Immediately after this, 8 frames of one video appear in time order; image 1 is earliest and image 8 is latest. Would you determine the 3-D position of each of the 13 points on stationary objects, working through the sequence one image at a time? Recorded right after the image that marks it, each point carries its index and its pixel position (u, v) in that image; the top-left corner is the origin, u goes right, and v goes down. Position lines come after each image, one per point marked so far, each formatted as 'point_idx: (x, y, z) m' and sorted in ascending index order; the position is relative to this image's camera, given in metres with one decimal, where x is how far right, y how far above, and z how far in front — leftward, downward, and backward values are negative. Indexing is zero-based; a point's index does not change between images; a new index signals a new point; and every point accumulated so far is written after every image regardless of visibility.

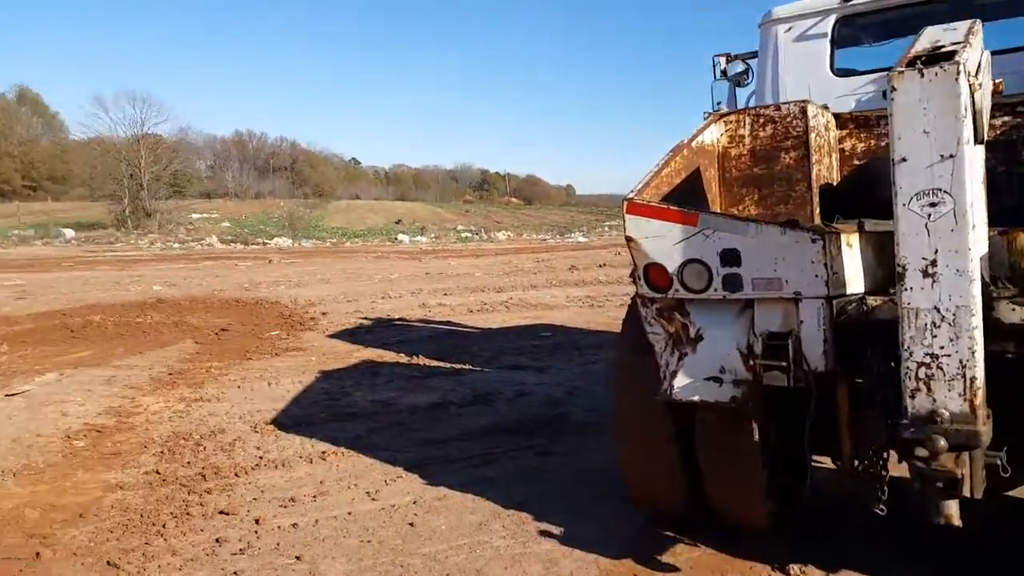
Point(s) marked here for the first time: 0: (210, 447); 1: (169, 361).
0: (-2.2, -1.2, +5.4) m
1: (-3.8, -0.9, +8.3) m
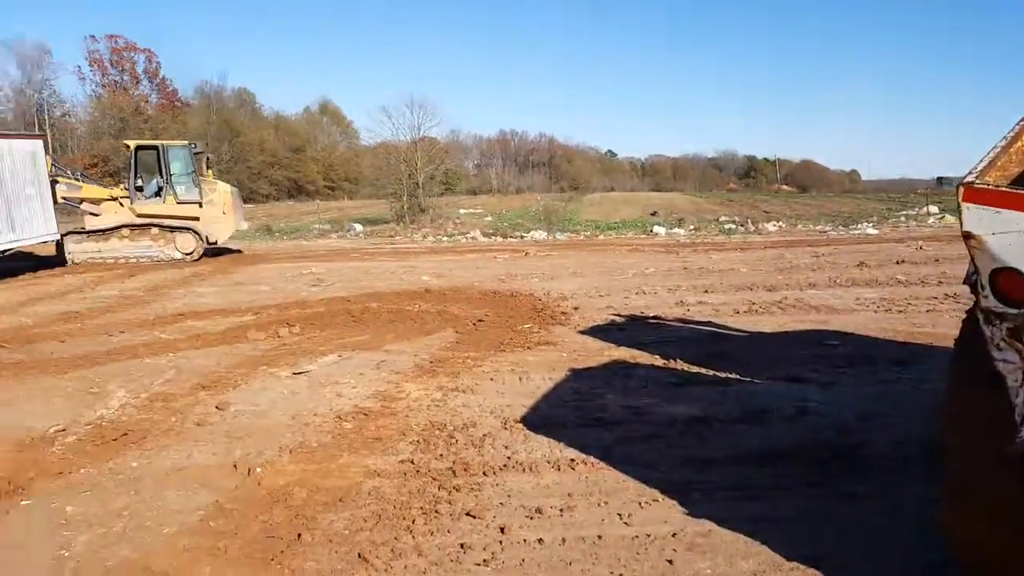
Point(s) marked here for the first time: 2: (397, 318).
0: (-0.4, -1.1, +5.4) m
1: (-1.0, -0.8, +8.6) m
2: (-1.6, -0.4, +10.6) m
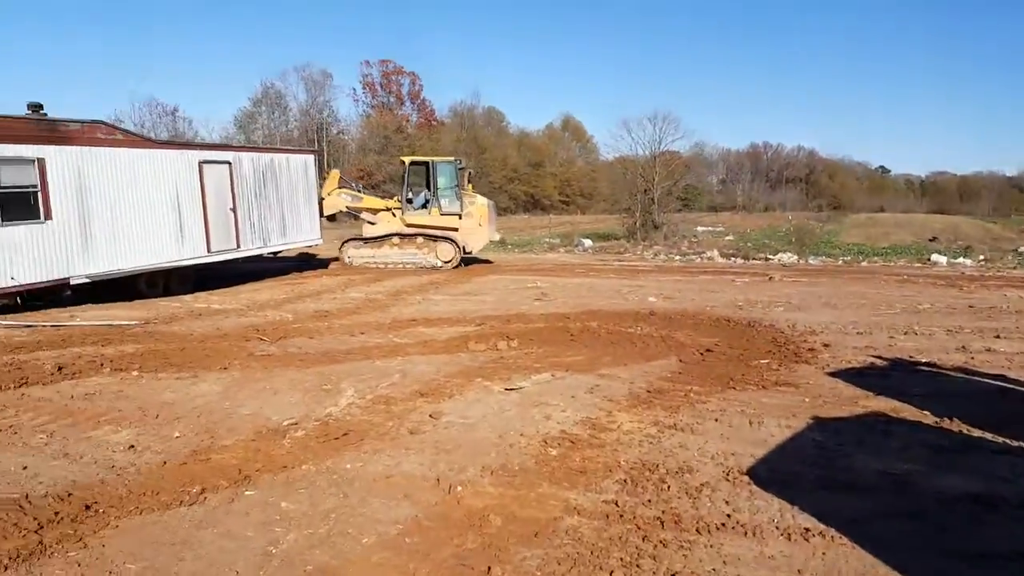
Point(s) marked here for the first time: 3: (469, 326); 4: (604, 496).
0: (+1.1, -1.3, +4.8) m
1: (+1.5, -1.0, +8.1) m
2: (+1.4, -0.7, +10.2) m
3: (-0.6, -0.6, +11.3) m
4: (+0.6, -1.3, +4.7) m
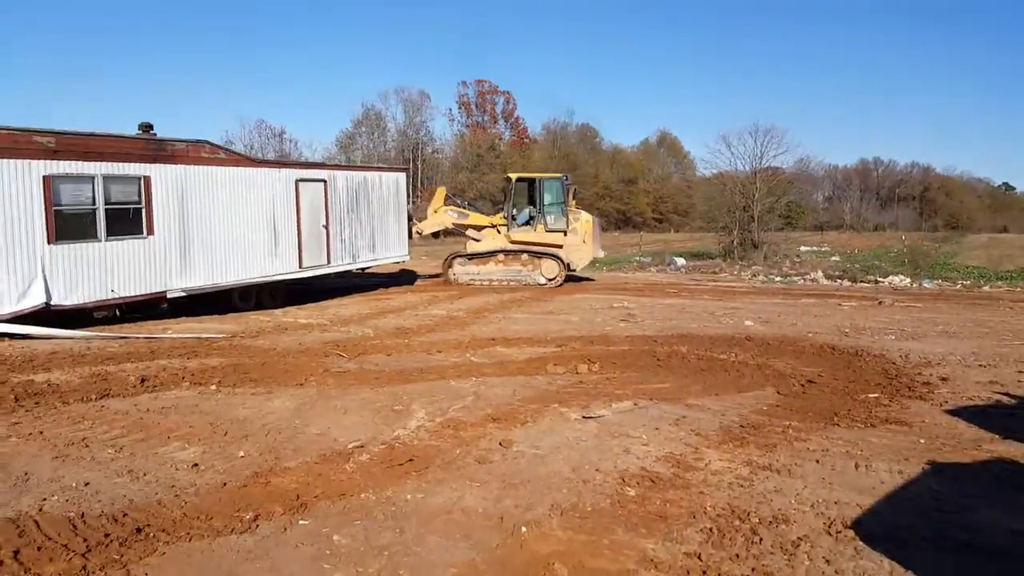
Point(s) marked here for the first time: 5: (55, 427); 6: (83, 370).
0: (+1.5, -1.4, +4.3) m
1: (+2.3, -1.3, +7.5) m
2: (+2.5, -1.0, +9.5) m
3: (+0.6, -0.9, +10.9) m
4: (+1.0, -1.5, +4.2) m
5: (-3.9, -1.2, +6.3) m
6: (-4.9, -0.9, +8.4) m
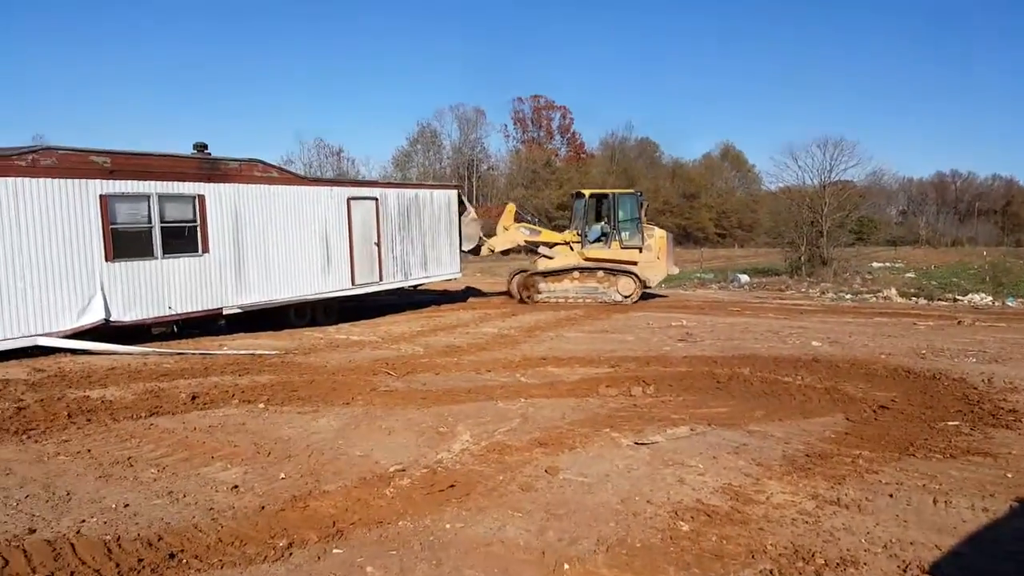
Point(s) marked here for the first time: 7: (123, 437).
0: (+1.7, -1.5, +3.9) m
1: (+2.8, -1.4, +7.0) m
2: (+3.1, -1.2, +9.0) m
3: (+1.3, -1.1, +10.6) m
4: (+1.2, -1.6, +3.8) m
5: (-3.5, -1.4, +6.3) m
6: (-4.3, -1.1, +8.5) m
7: (-3.5, -1.3, +6.6) m
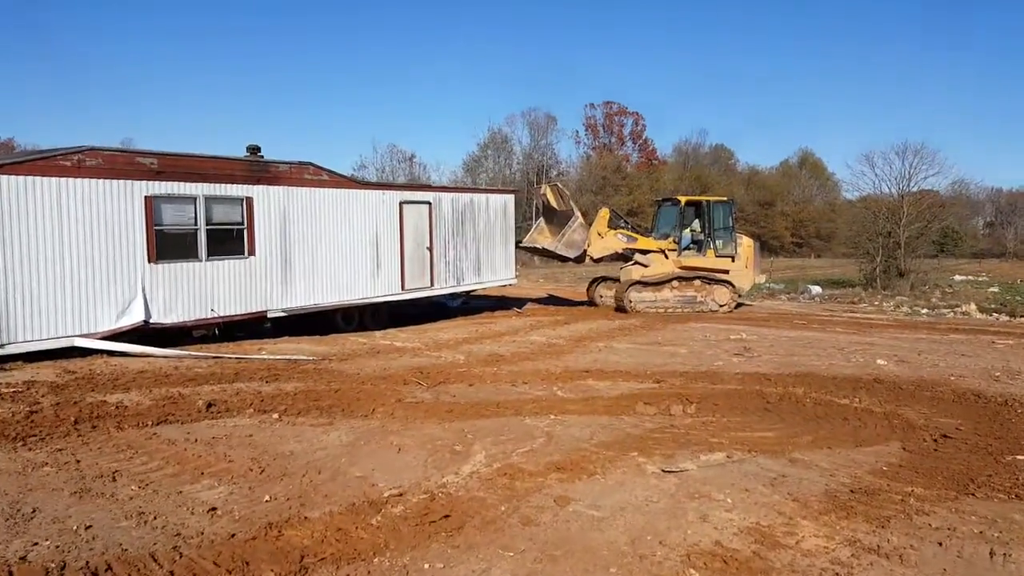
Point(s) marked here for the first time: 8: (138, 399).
0: (+1.5, -1.6, +3.2) m
1: (+2.9, -1.6, +6.2) m
2: (+3.5, -1.4, +8.2) m
3: (+1.8, -1.3, +10.0) m
4: (+1.0, -1.7, +3.2) m
5: (-3.4, -1.4, +6.1) m
6: (-4.0, -1.2, +8.4) m
7: (-3.4, -1.4, +6.4) m
8: (-4.0, -1.2, +8.1) m
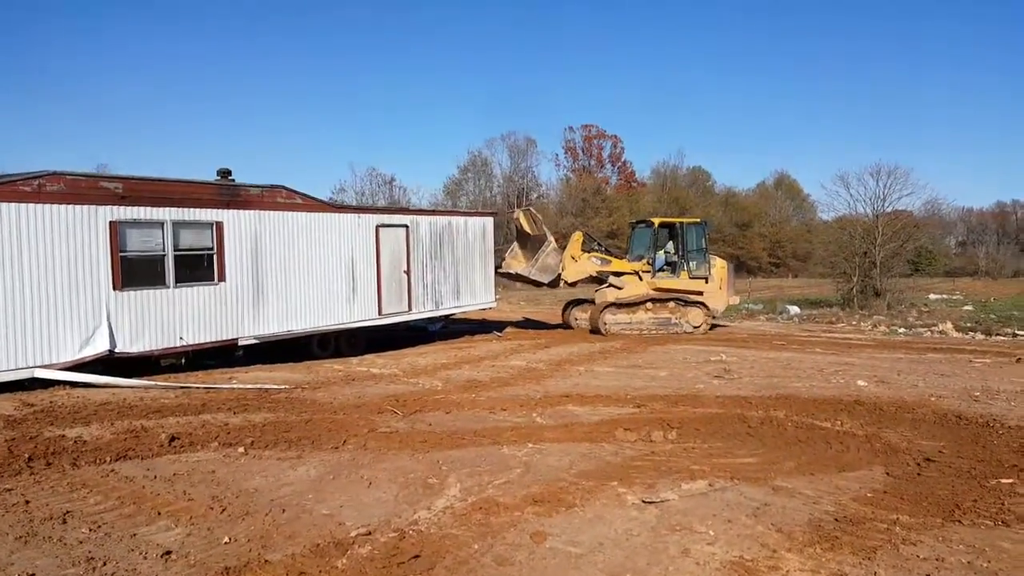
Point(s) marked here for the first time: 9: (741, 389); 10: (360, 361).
0: (+1.4, -1.8, +3.0) m
1: (+2.7, -1.8, +6.1) m
2: (+3.2, -1.6, +8.1) m
3: (+1.5, -1.6, +9.8) m
4: (+0.9, -1.8, +3.0) m
5: (-3.6, -1.6, +5.8) m
6: (-4.3, -1.5, +8.1) m
7: (-3.6, -1.6, +6.1) m
8: (-4.3, -1.5, +7.7) m
9: (+3.4, -1.5, +11.0) m
10: (-2.9, -1.4, +13.8) m
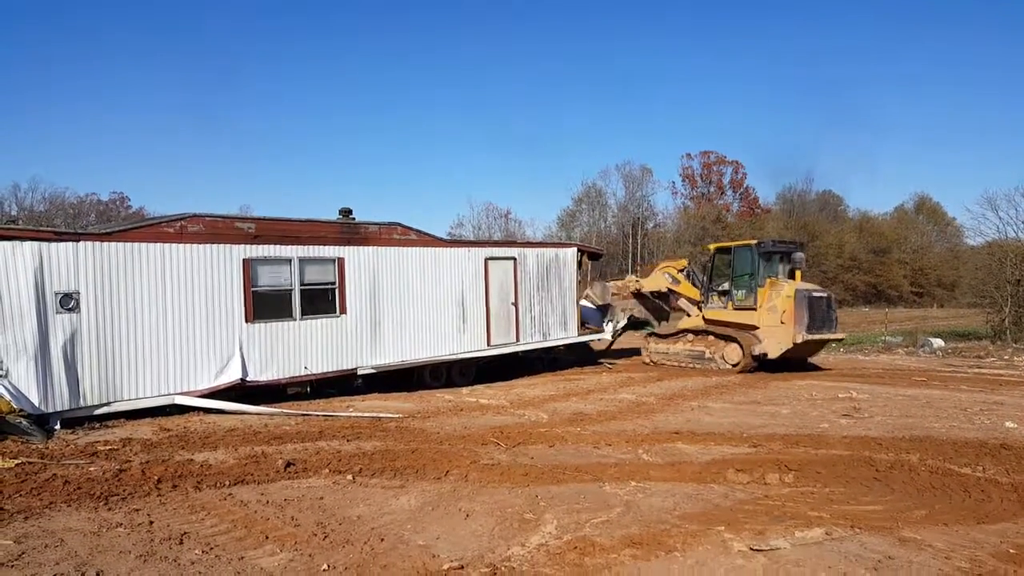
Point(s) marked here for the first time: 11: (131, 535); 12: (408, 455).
0: (+1.7, -1.9, +2.6) m
1: (+3.4, -2.0, +5.5) m
2: (+4.3, -2.0, +7.4) m
3: (+2.9, -2.0, +9.3) m
4: (+1.2, -1.9, +2.7) m
5: (-2.9, -1.9, +6.2) m
6: (-3.1, -1.9, +8.6) m
7: (-2.8, -1.9, +6.5) m
8: (-3.2, -1.9, +8.2) m
9: (+4.9, -2.0, +10.3) m
10: (-0.8, -2.0, +14.0) m
11: (-2.9, -1.9, +5.8) m
12: (-1.2, -2.0, +8.6) m
